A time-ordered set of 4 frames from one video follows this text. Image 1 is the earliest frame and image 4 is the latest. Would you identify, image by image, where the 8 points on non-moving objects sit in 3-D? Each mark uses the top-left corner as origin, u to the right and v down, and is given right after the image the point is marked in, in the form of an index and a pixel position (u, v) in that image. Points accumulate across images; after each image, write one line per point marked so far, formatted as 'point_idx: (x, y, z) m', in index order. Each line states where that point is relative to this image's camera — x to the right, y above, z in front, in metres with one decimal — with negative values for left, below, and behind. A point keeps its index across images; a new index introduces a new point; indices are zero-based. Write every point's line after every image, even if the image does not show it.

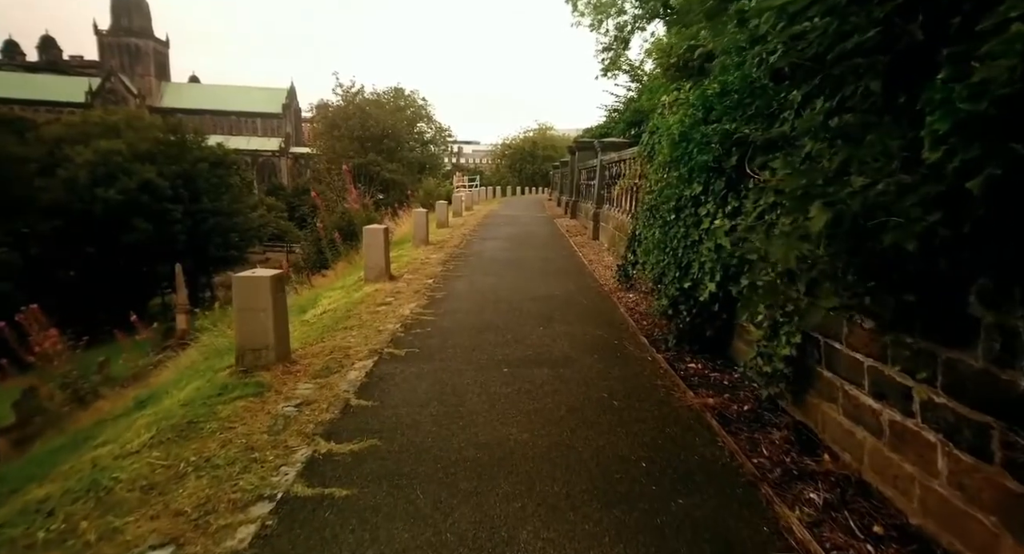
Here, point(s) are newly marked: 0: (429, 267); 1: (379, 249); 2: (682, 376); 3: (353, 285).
0: (-1.4, +0.2, +8.9) m
1: (-2.0, +0.4, +7.9) m
2: (+1.3, -0.8, +4.2) m
3: (-2.4, -0.1, +8.1) m
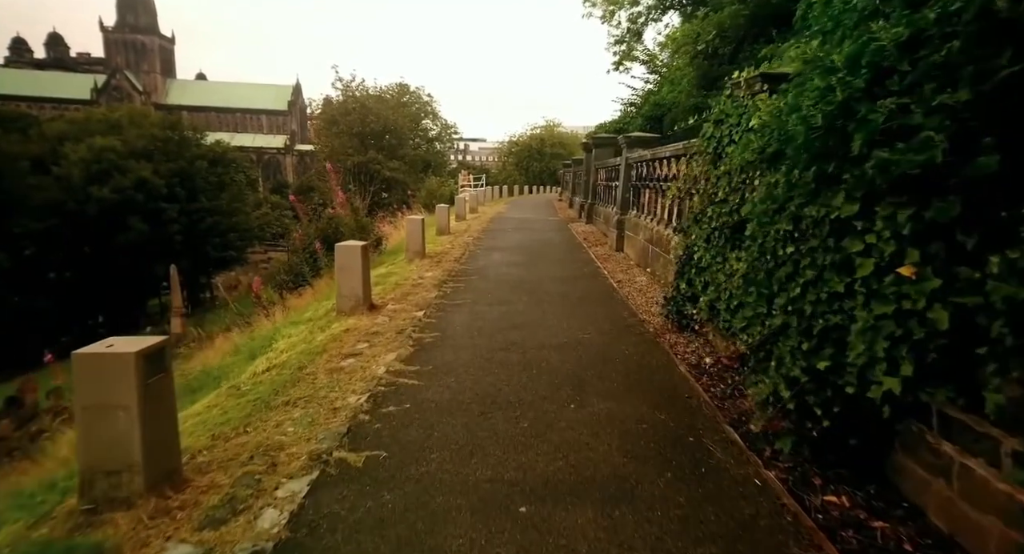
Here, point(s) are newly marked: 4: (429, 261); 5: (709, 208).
0: (-1.2, -0.2, +7.2) m
1: (-1.8, 0.0, +6.2) m
2: (+1.4, -1.2, +2.5) m
3: (-2.3, -0.5, +6.4) m
4: (-1.5, +0.3, +9.6) m
5: (+1.8, +0.6, +4.9) m
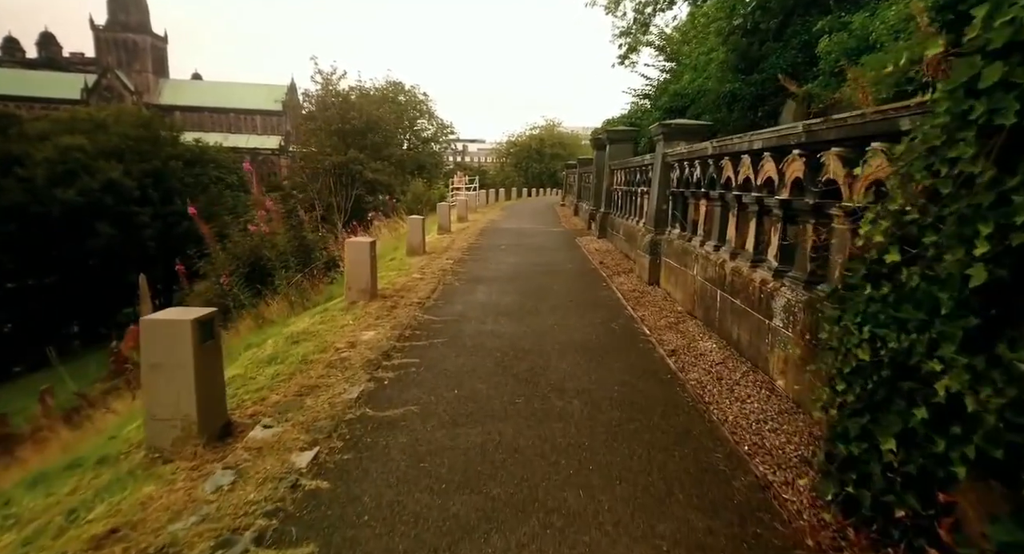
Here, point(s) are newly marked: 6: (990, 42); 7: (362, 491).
0: (-1.3, -0.8, +4.1) m
1: (-1.9, -0.6, +3.1) m
2: (+1.3, -1.8, -0.6) m
3: (-2.4, -1.1, +3.3) m
4: (-1.6, -0.3, +6.6) m
5: (+1.7, 0.0, +1.8) m
6: (+1.8, +0.9, +2.0) m
7: (-0.8, -1.1, +2.8) m
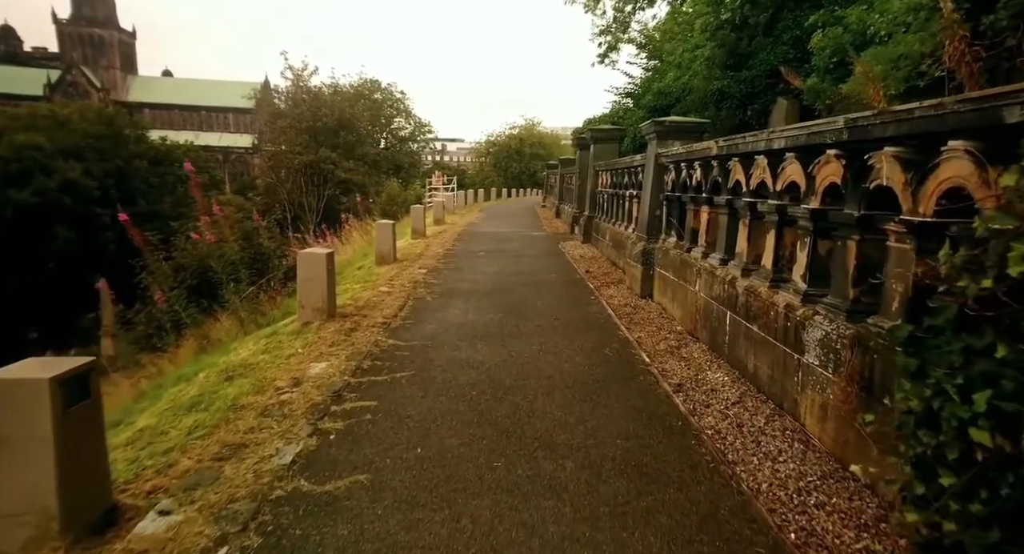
0: (-1.5, -1.0, +3.3) m
1: (-2.0, -0.8, +2.3) m
2: (+1.4, -1.9, -1.3) m
3: (-2.5, -1.3, +2.4) m
4: (-1.9, -0.5, +5.7) m
5: (+1.6, -0.2, +1.1) m
6: (+1.7, +0.7, +1.3) m
7: (-0.9, -1.3, +2.0) m
